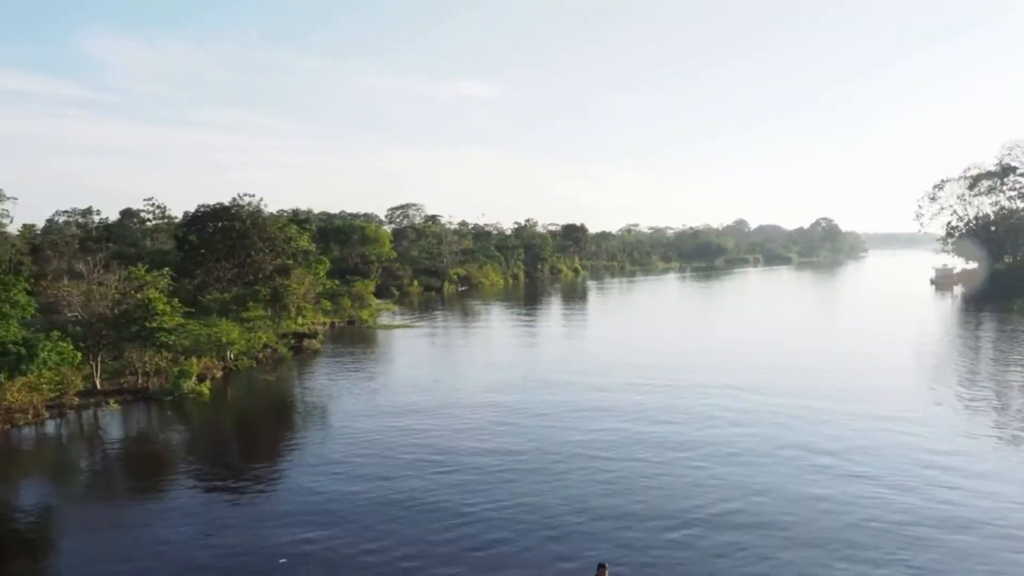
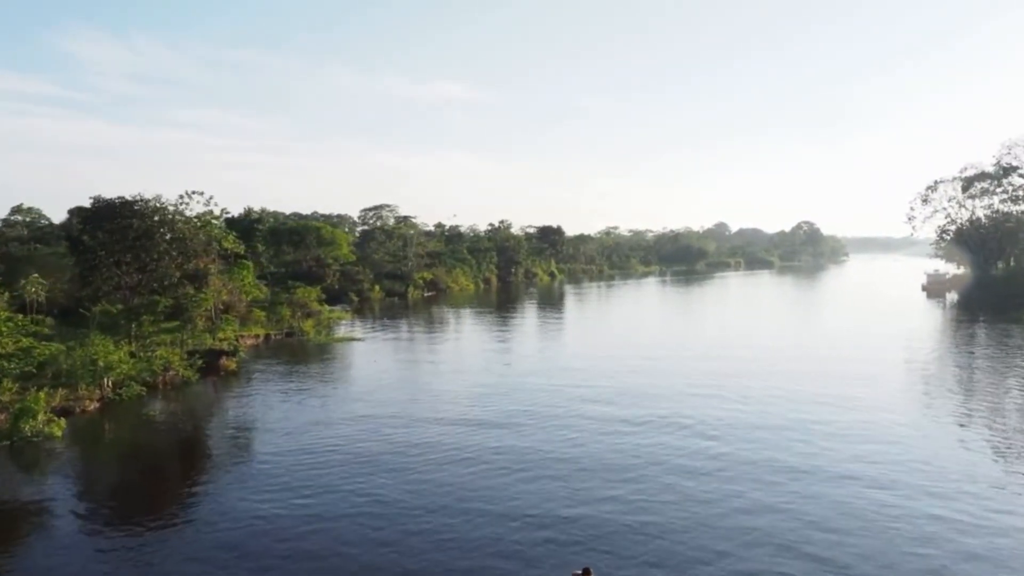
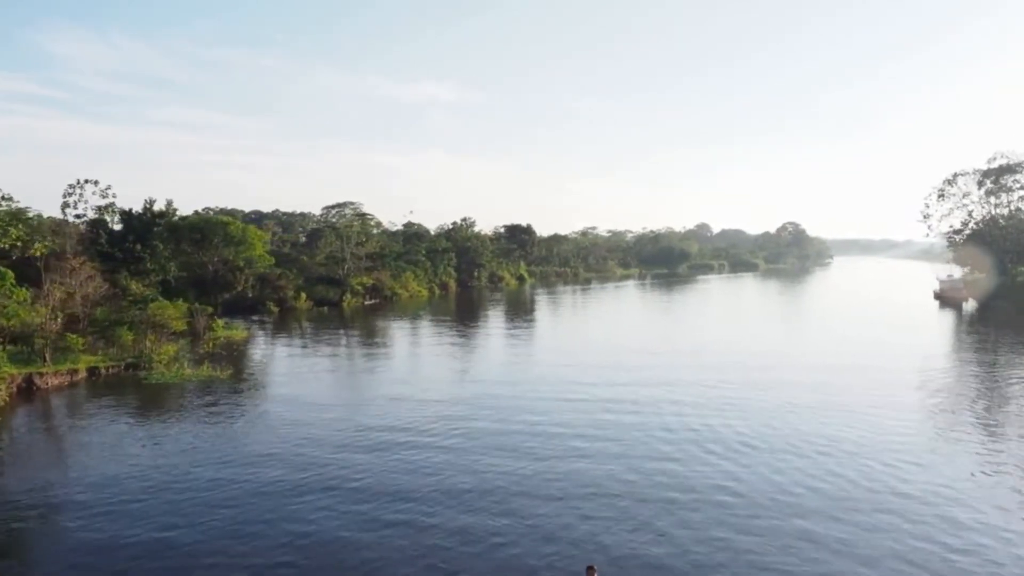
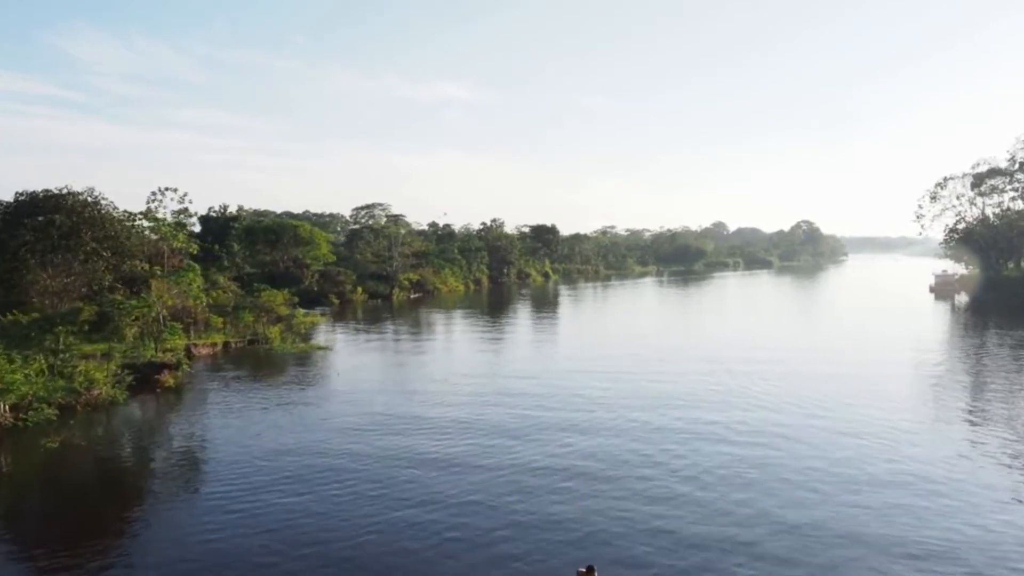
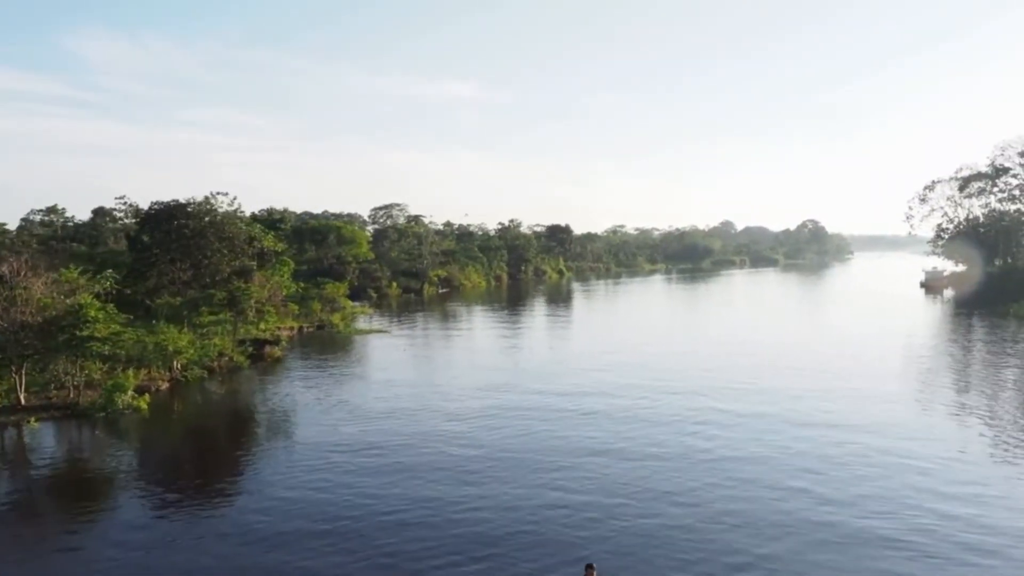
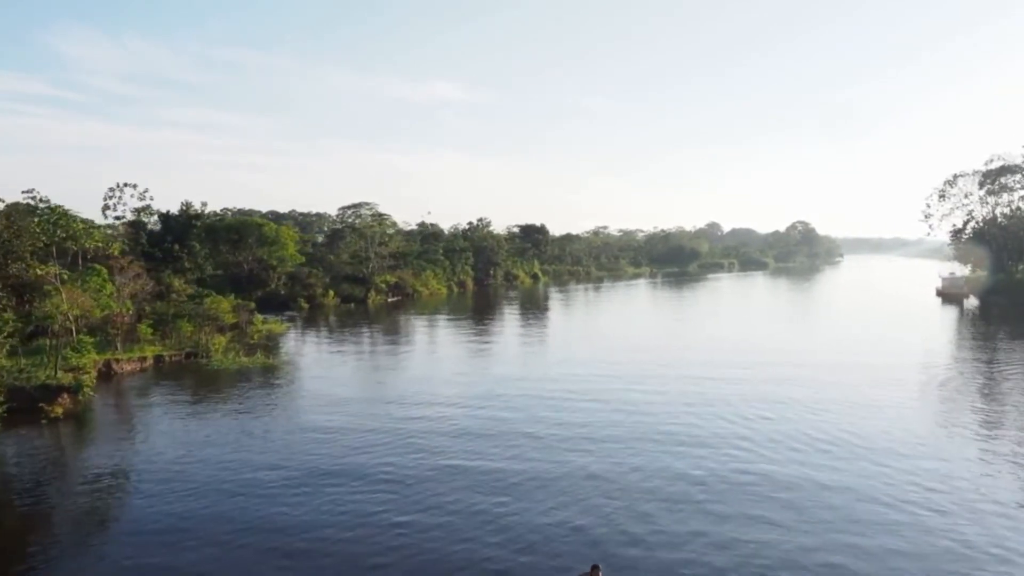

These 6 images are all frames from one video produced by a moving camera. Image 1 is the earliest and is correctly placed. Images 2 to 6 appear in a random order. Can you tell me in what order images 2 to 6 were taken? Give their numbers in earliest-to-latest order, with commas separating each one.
5, 2, 4, 6, 3
